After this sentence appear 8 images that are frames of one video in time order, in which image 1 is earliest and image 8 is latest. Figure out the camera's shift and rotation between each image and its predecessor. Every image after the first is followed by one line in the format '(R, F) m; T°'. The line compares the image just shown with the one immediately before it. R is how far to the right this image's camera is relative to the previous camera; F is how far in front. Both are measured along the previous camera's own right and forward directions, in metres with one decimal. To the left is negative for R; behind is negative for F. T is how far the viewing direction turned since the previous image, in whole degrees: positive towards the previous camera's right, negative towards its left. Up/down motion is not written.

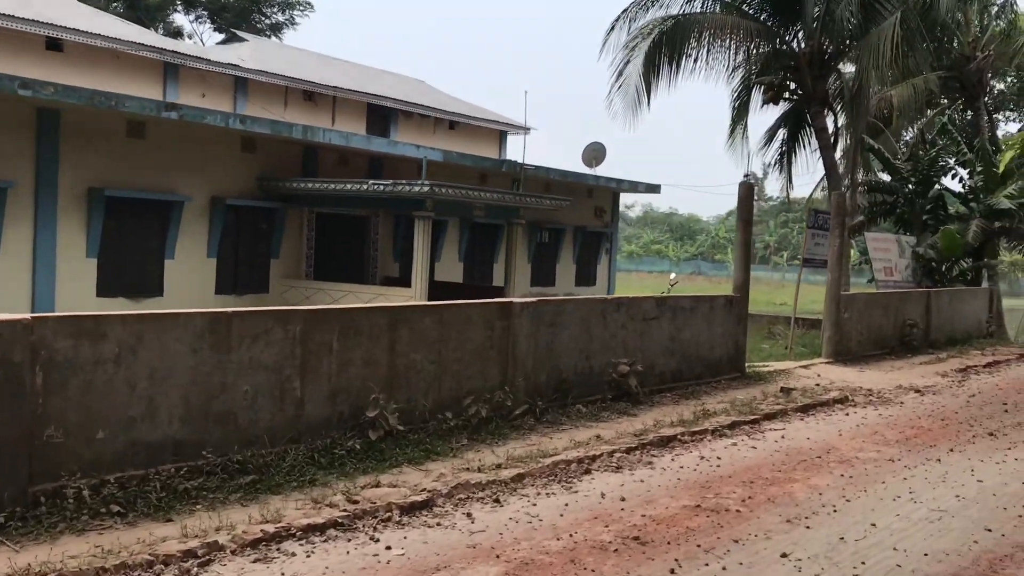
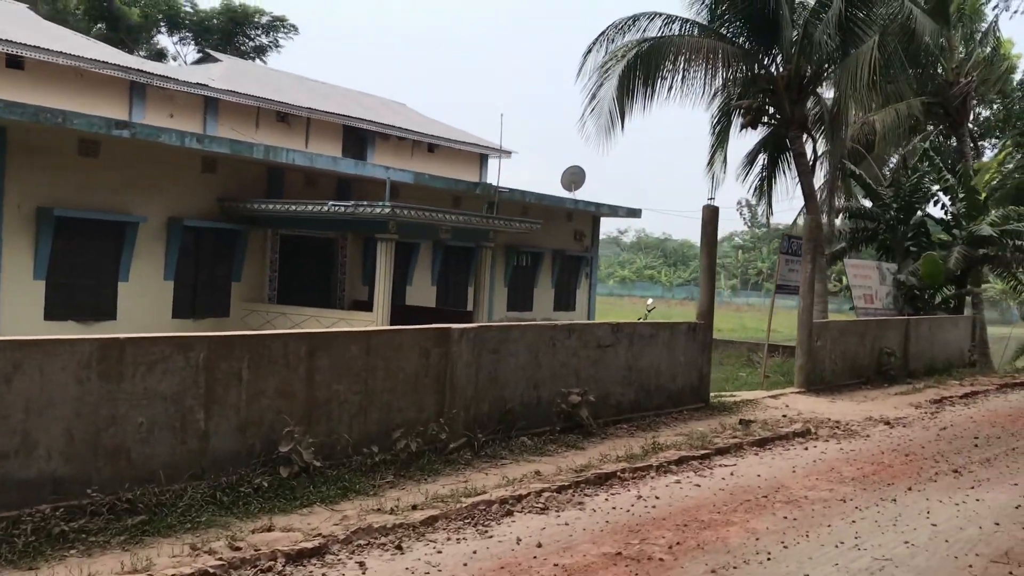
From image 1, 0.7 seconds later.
(+0.4, +0.3) m; 0°
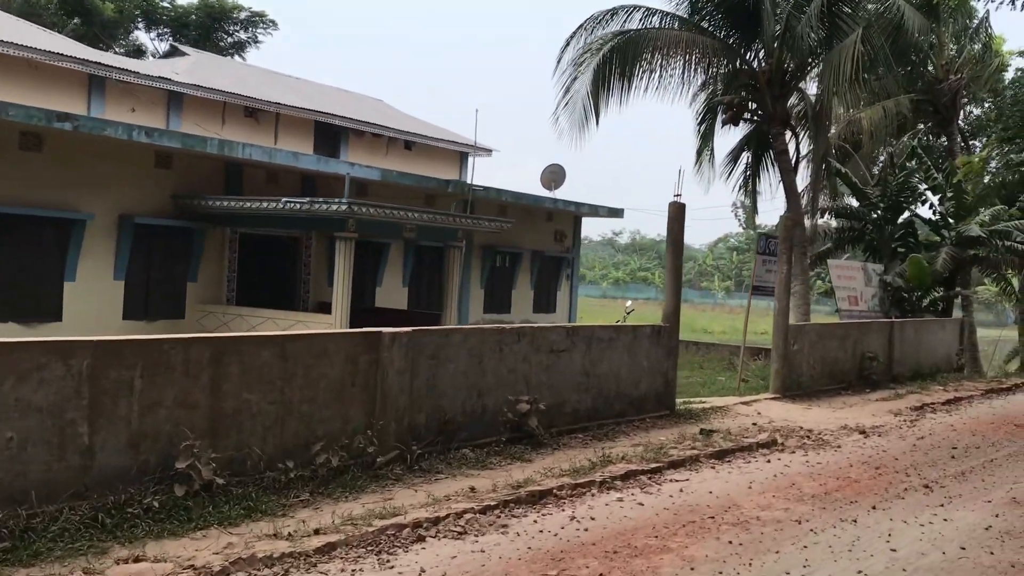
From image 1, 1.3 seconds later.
(+0.4, +0.5) m; 0°
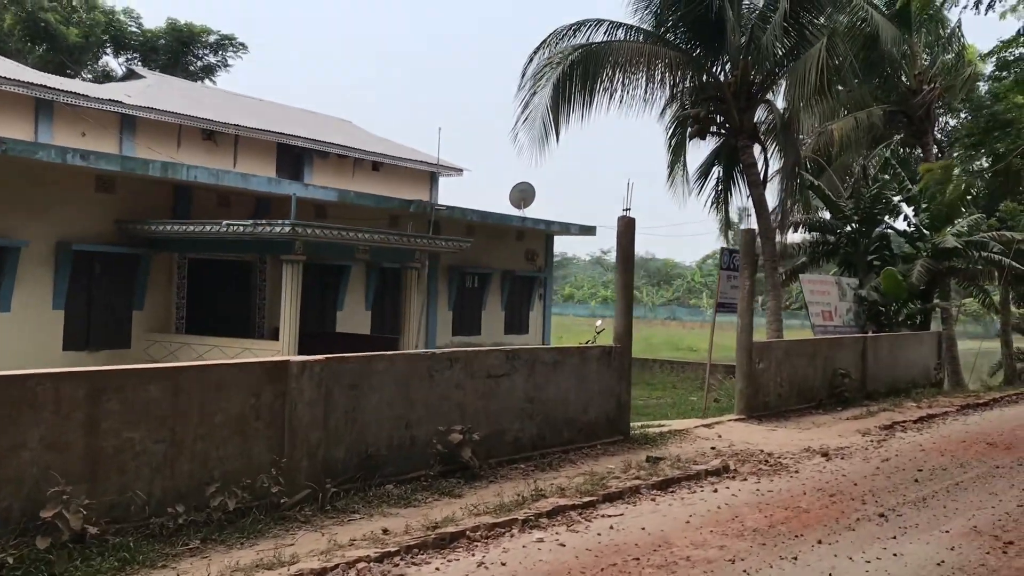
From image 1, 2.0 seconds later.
(+0.4, +0.4) m; 0°
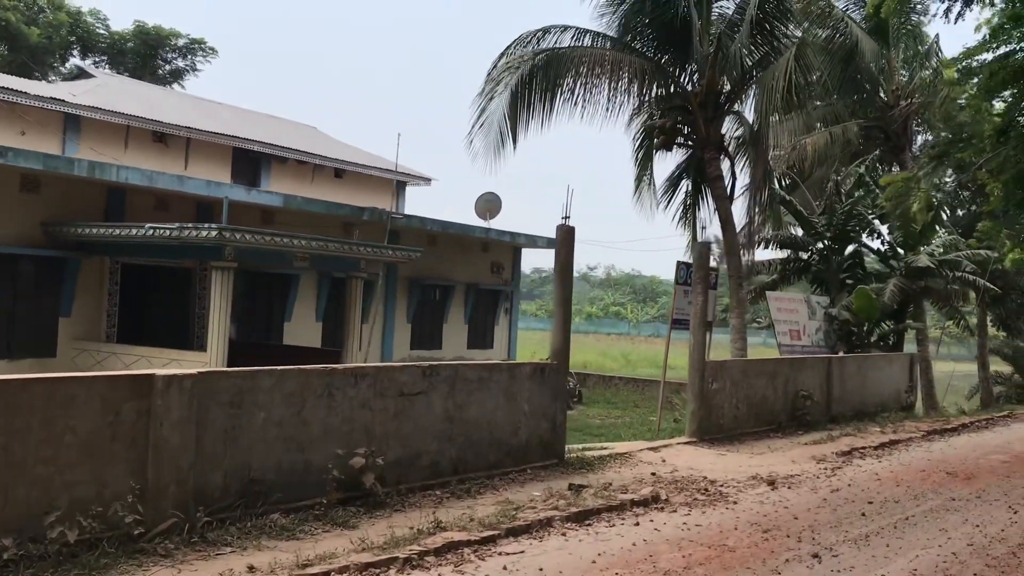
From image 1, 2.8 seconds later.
(+0.5, +0.5) m; +1°
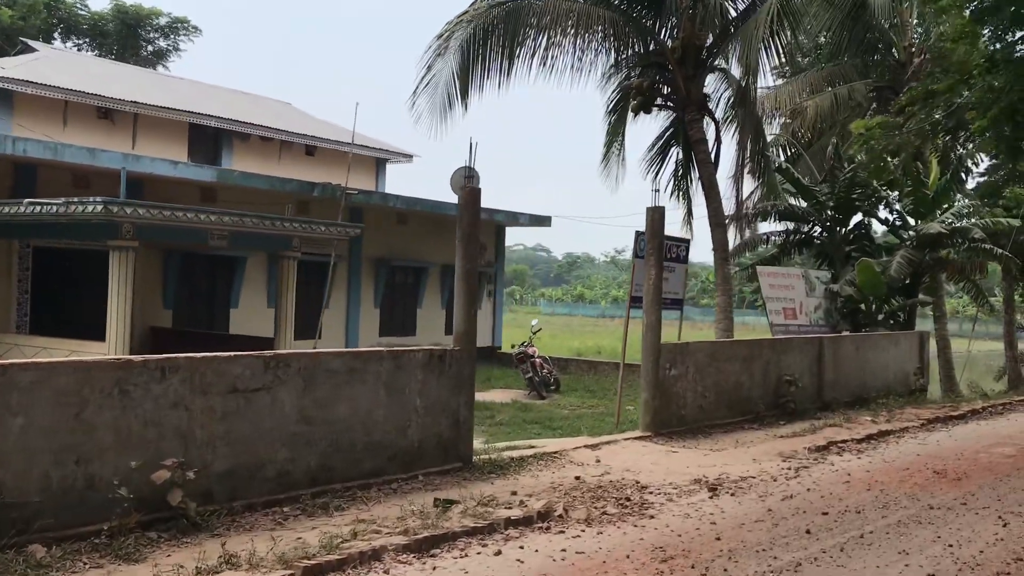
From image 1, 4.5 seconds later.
(+0.9, +1.2) m; -2°
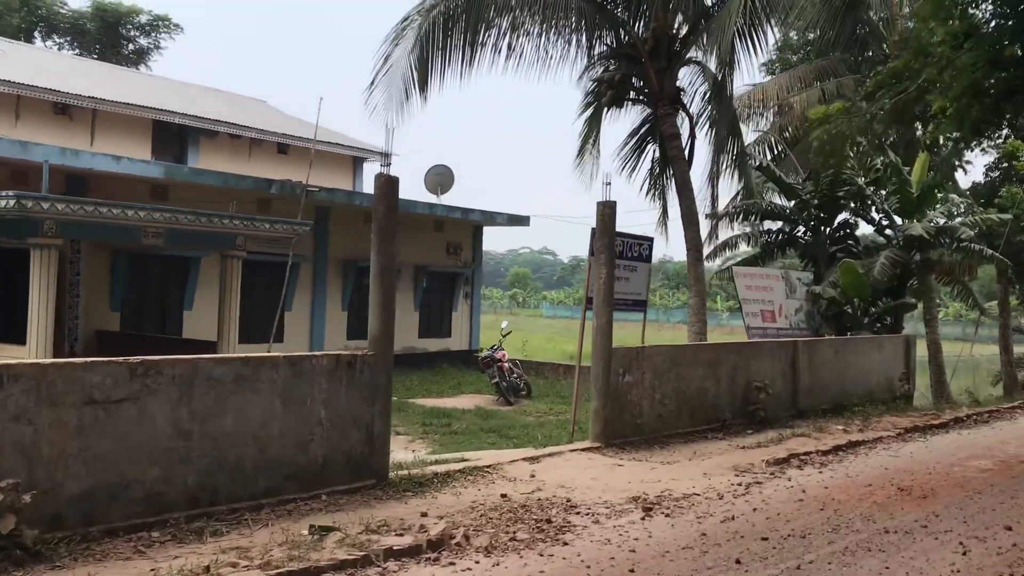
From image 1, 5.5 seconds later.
(+0.5, +0.6) m; 0°
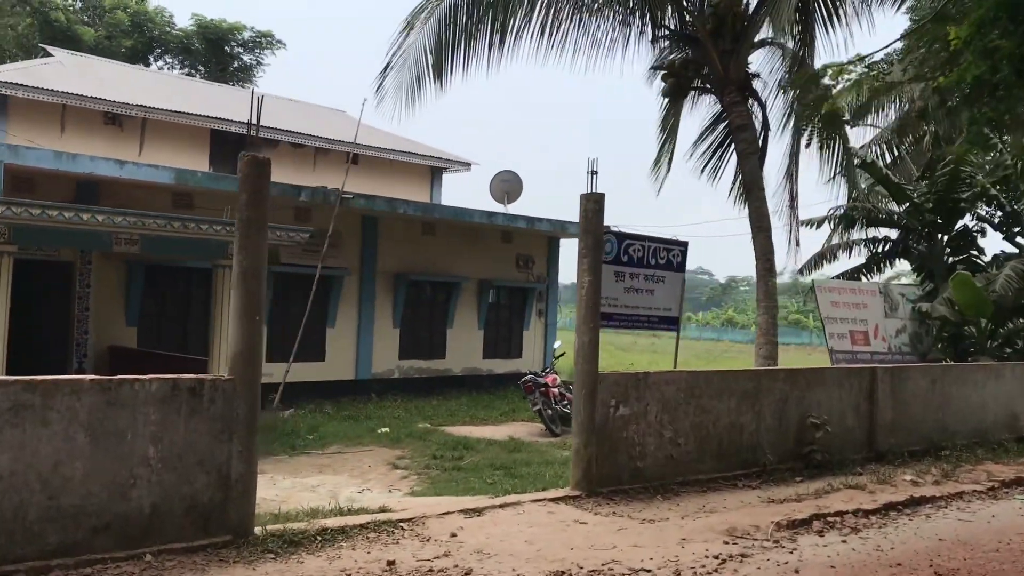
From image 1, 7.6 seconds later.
(+1.3, +1.4) m; -9°
